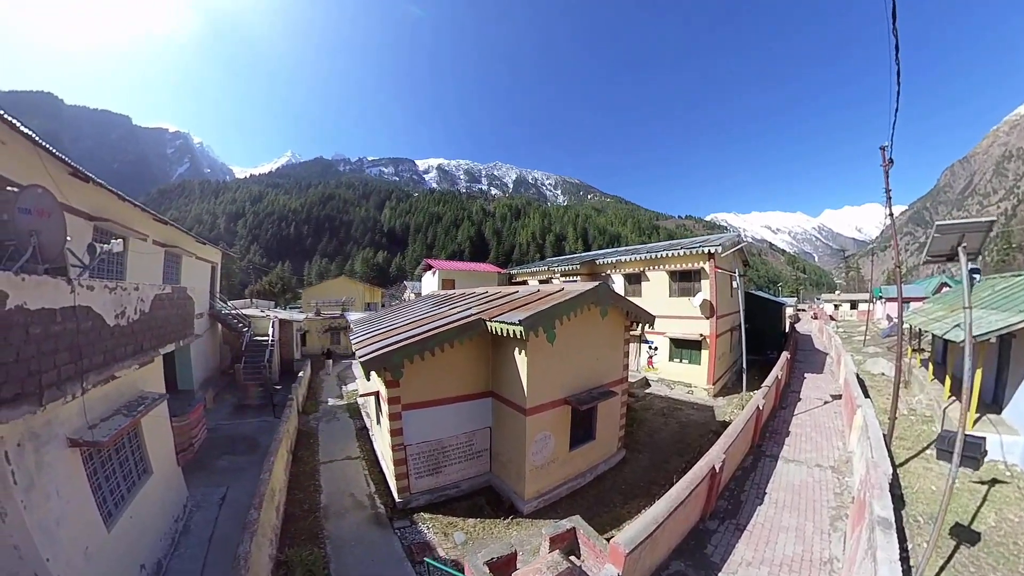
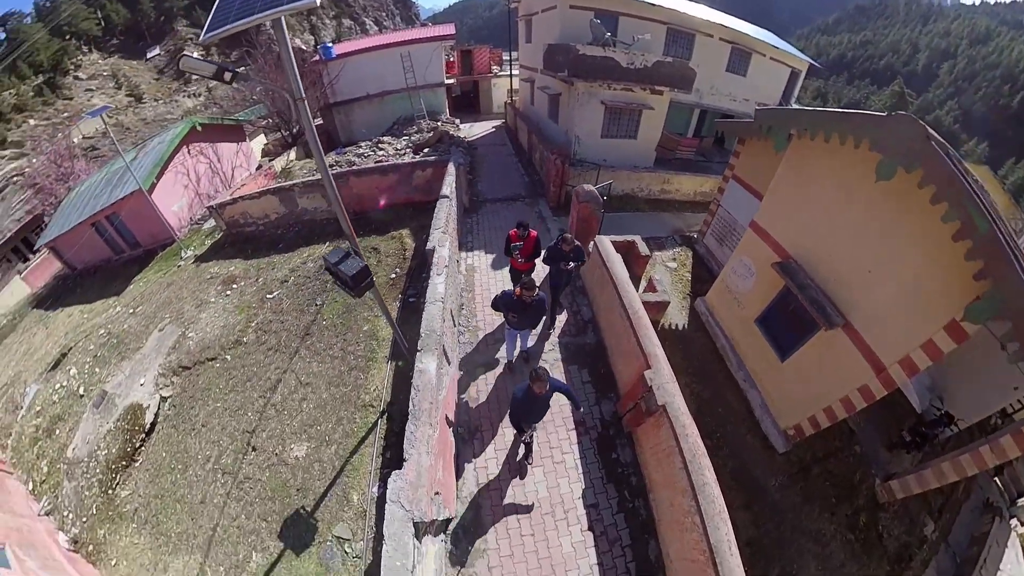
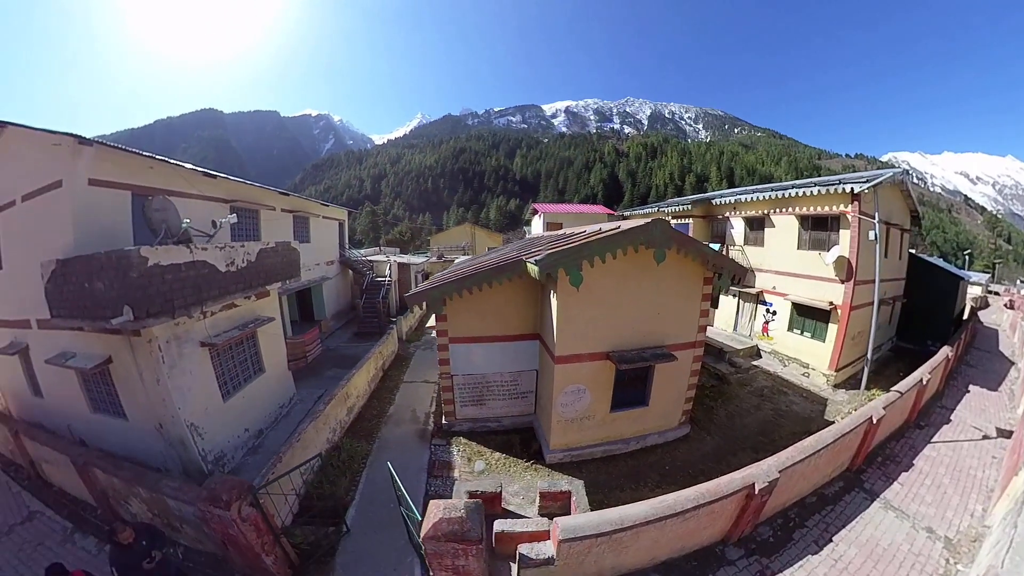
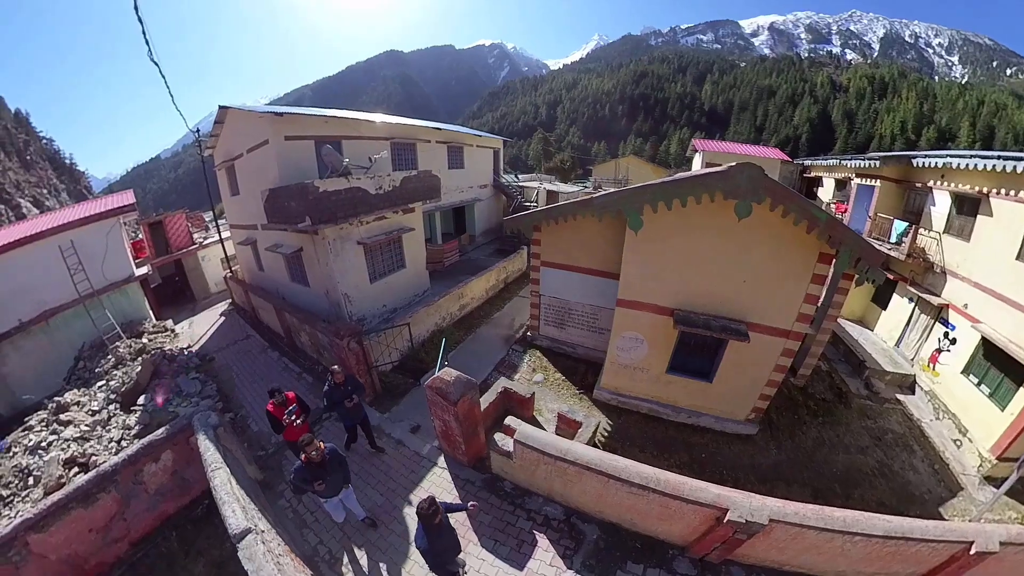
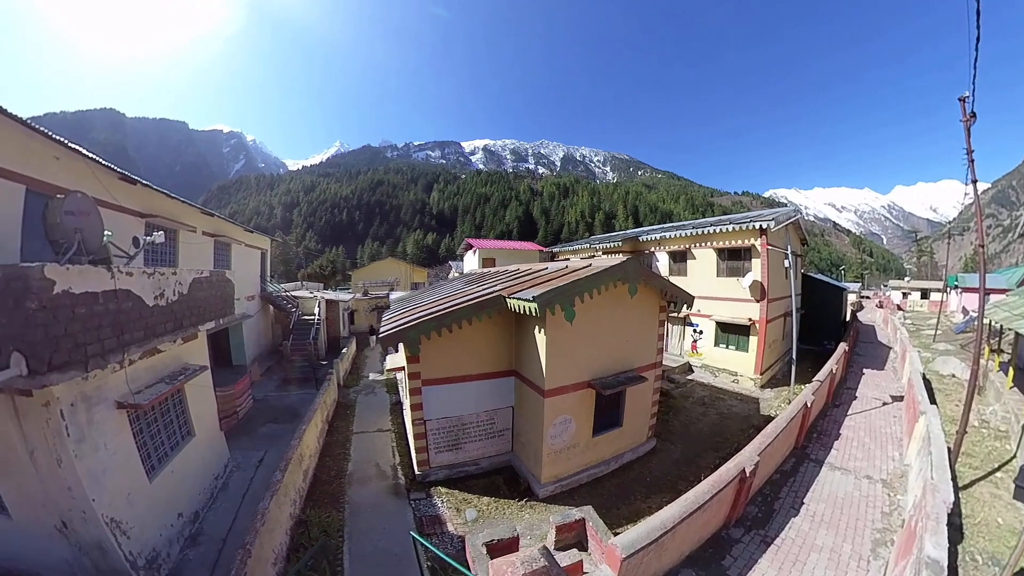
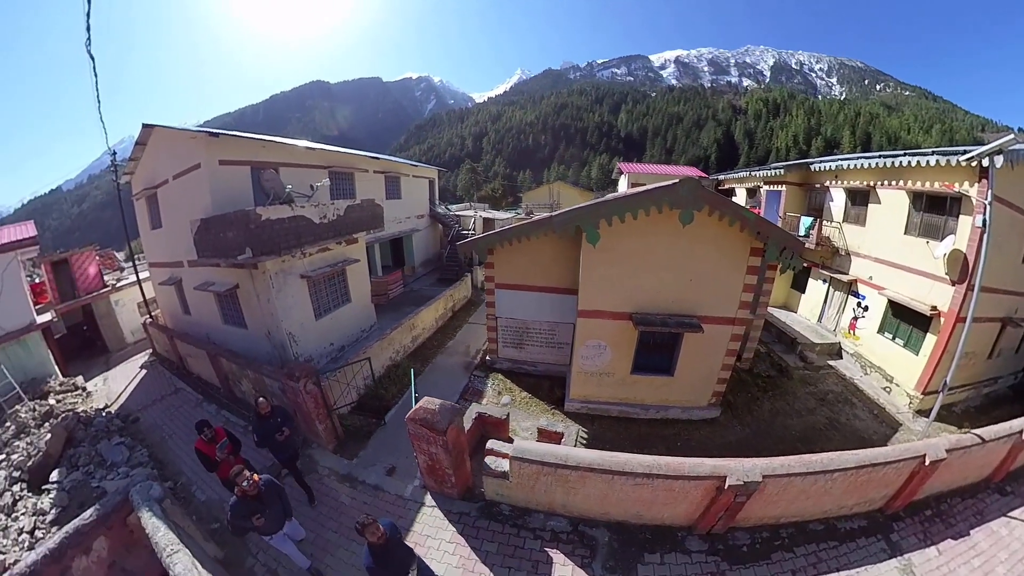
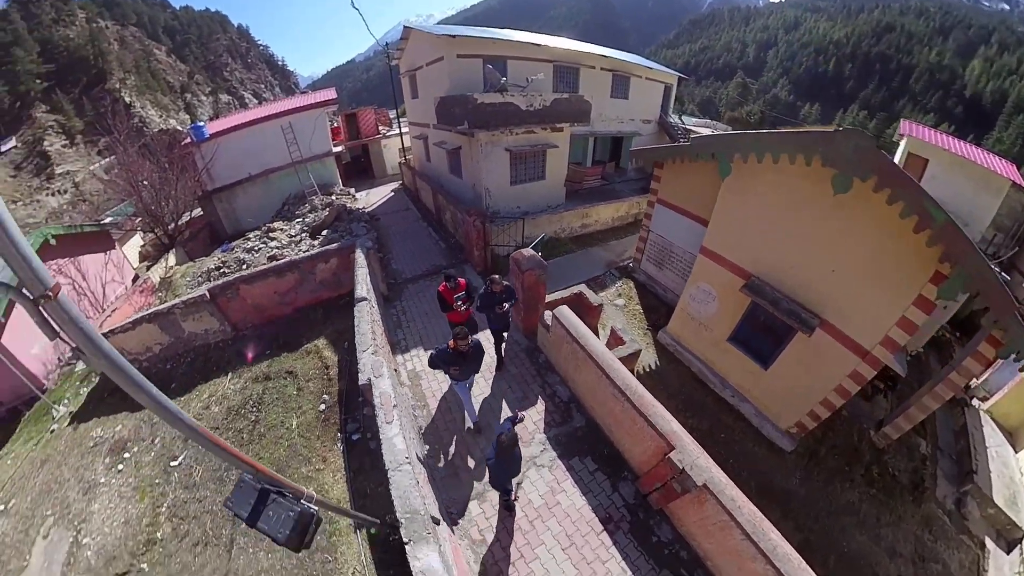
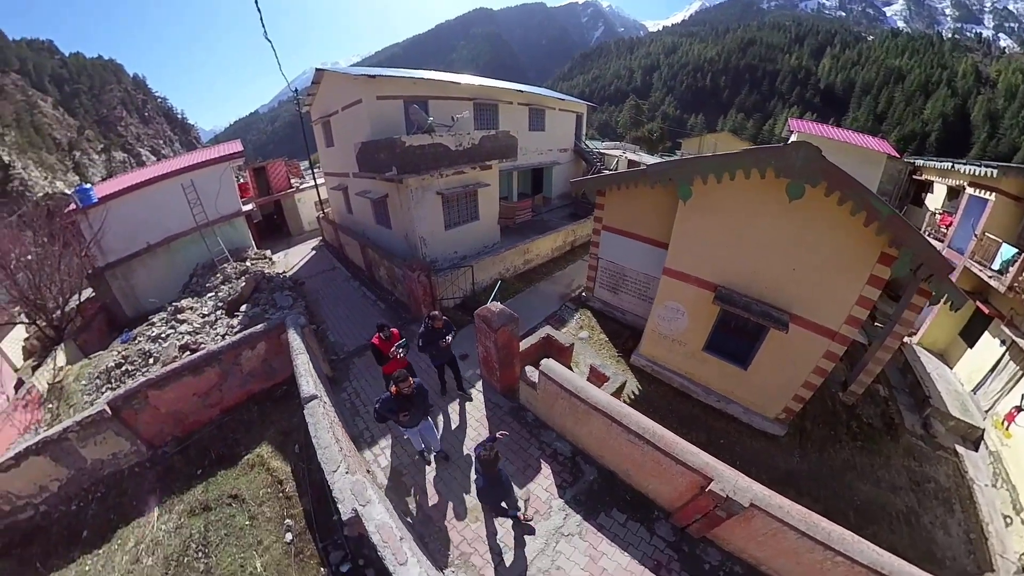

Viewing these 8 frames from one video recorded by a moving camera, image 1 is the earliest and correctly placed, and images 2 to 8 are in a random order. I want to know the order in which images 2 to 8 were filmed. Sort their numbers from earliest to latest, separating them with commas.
5, 3, 6, 4, 8, 7, 2
